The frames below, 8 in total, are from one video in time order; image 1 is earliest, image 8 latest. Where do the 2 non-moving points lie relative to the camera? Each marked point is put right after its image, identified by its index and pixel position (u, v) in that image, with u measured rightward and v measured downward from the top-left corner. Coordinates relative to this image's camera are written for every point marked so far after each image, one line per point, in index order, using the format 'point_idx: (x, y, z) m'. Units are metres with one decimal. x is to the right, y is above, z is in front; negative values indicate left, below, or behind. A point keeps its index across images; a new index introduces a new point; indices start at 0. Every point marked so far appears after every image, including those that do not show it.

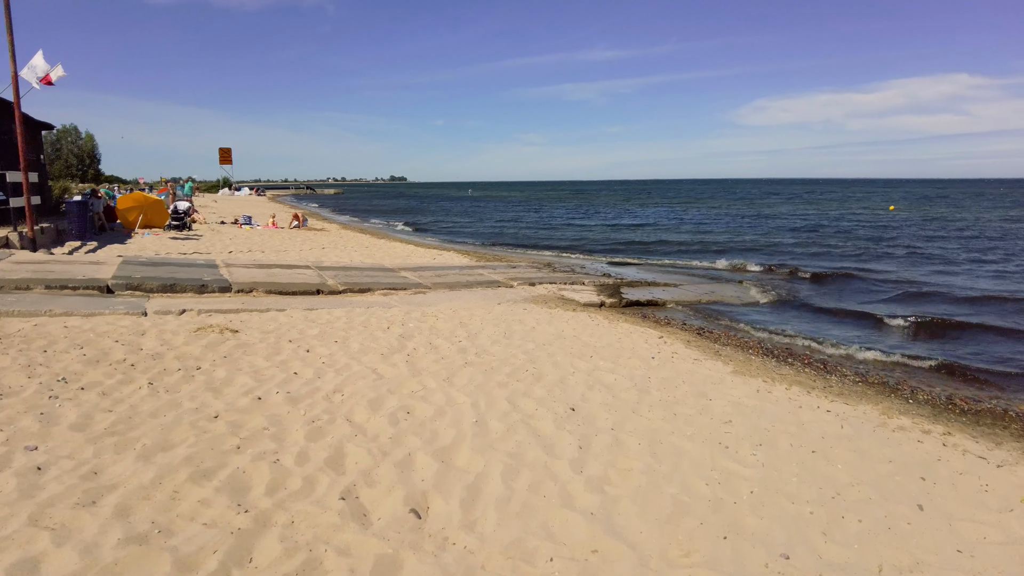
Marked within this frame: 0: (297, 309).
0: (-2.7, -0.3, +8.3) m
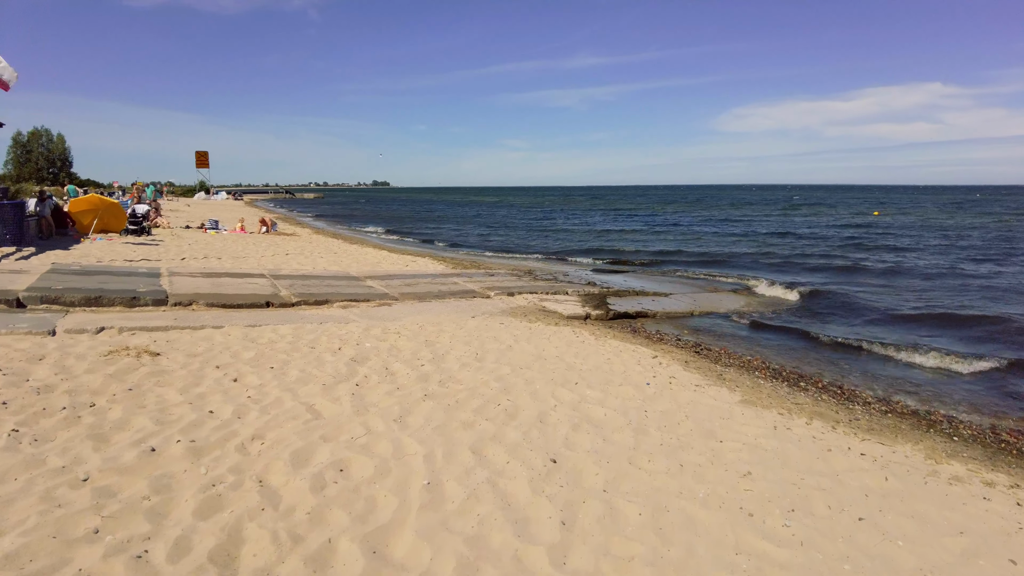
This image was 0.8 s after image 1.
0: (-3.0, -0.4, +7.2) m
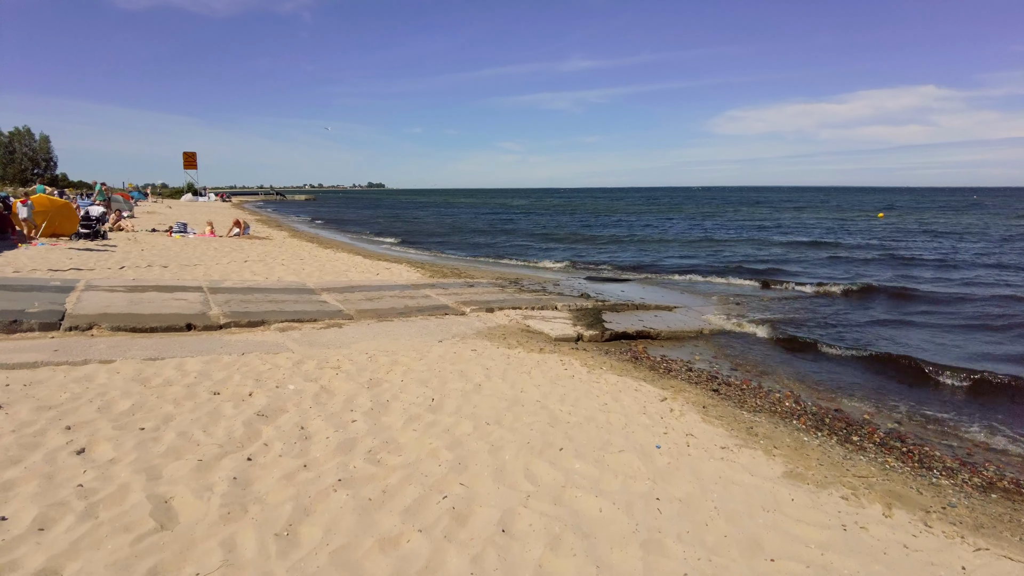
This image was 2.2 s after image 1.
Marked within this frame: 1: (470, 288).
0: (-3.3, -0.6, +5.6) m
1: (-0.7, 0.0, +10.5) m
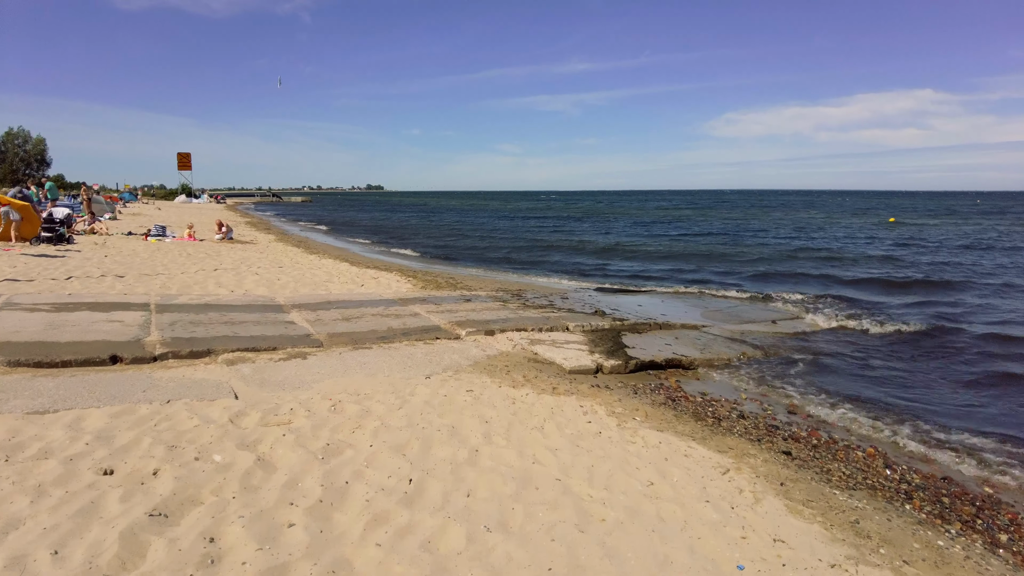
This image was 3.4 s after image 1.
0: (-3.2, -0.8, +4.2) m
1: (-0.6, -0.2, +9.1) m
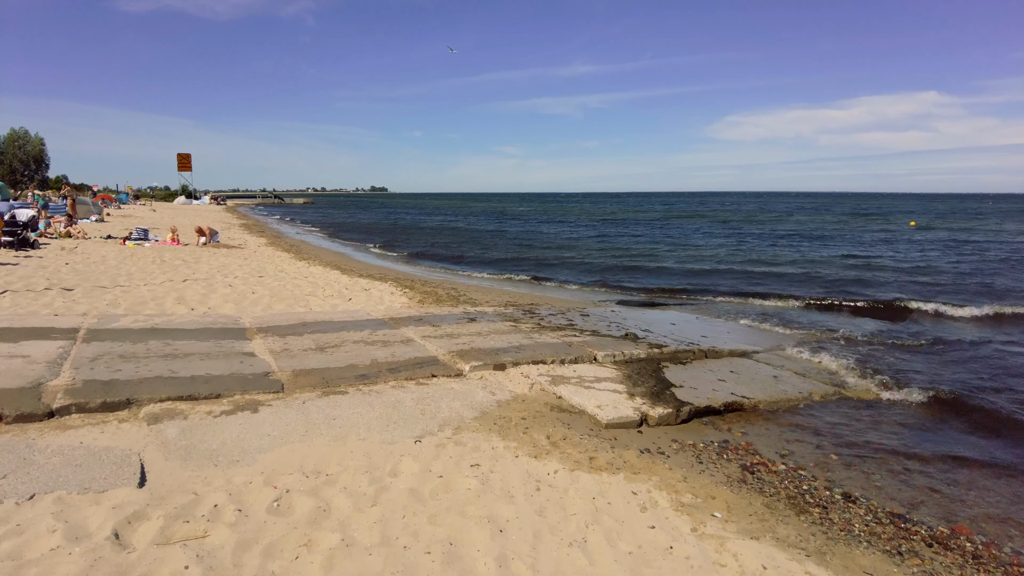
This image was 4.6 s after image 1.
0: (-3.1, -1.0, +2.7) m
1: (-0.5, -0.4, +7.6) m
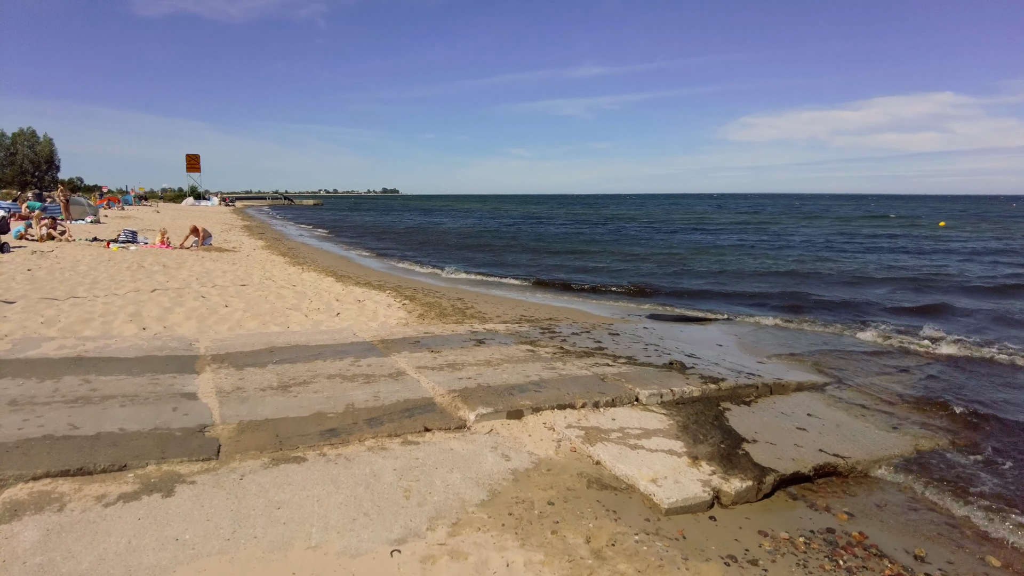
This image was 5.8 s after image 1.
0: (-3.0, -1.2, +1.4) m
1: (-0.3, -0.6, +6.2) m
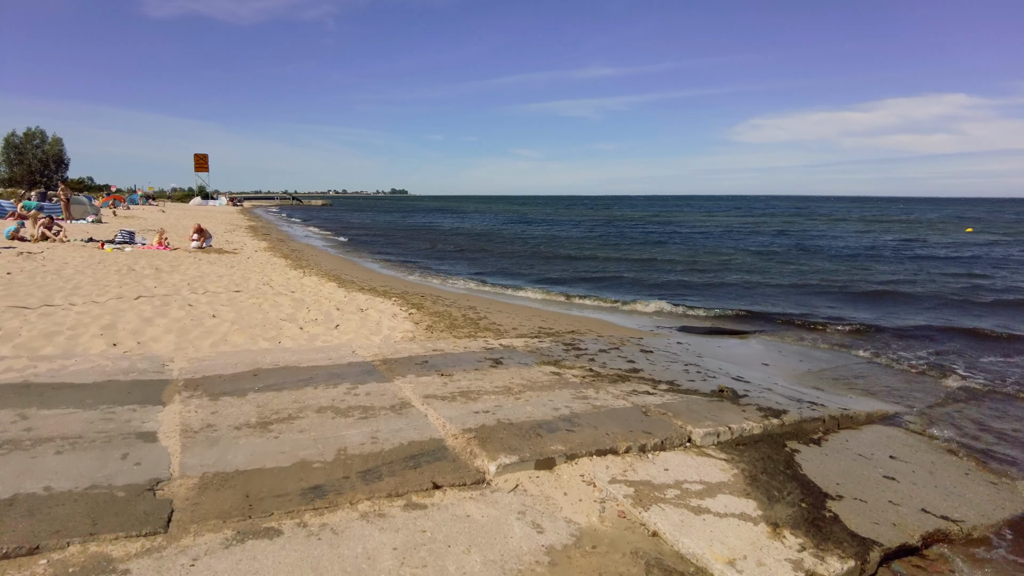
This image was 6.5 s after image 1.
0: (-2.9, -1.2, +0.5) m
1: (-0.1, -0.7, +5.4) m
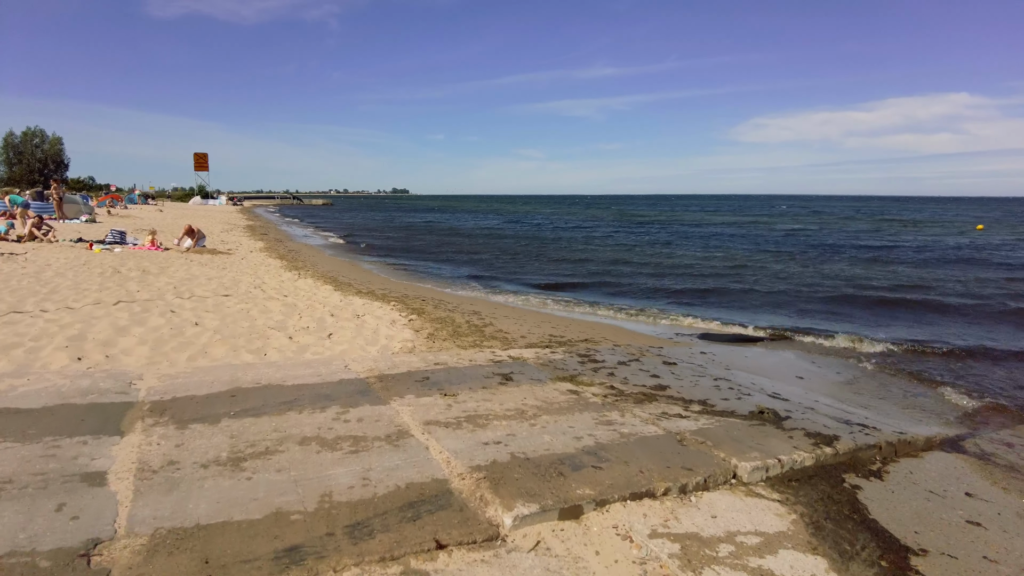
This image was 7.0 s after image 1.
0: (-2.8, -1.3, -0.1) m
1: (0.0, -0.8, +4.7) m
